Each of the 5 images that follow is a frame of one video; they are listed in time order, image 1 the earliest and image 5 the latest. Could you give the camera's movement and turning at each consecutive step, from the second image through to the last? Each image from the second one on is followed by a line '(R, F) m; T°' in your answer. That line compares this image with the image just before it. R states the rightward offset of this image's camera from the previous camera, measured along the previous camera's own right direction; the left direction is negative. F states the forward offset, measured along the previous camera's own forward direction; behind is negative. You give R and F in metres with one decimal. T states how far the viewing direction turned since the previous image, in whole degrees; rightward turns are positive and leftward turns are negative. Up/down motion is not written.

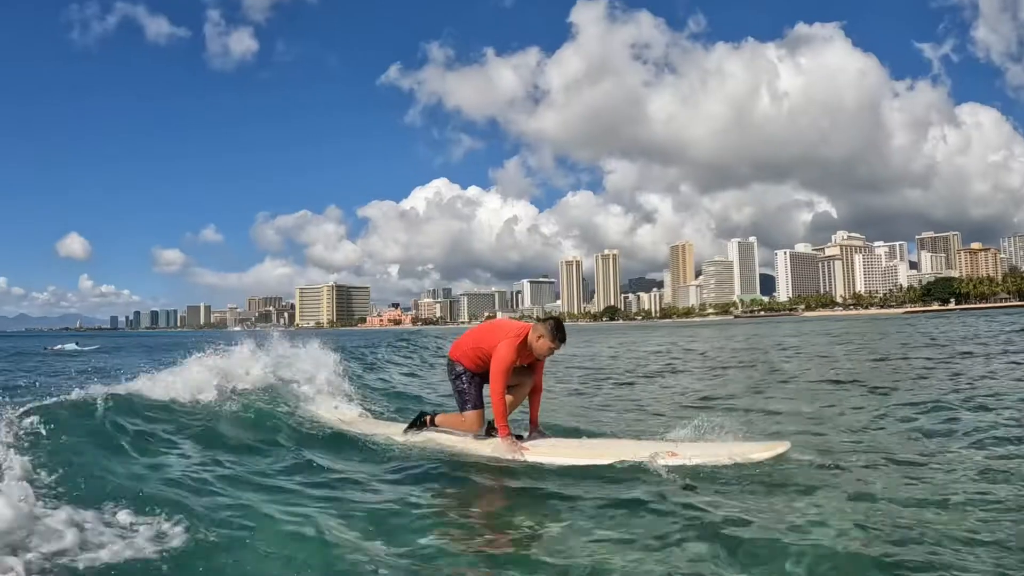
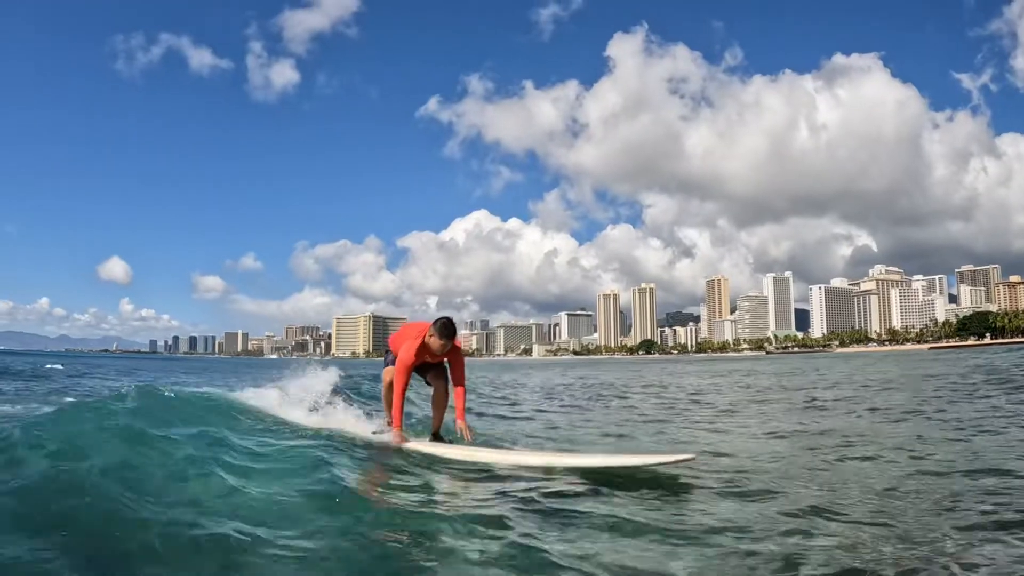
(+2.5, +1.4) m; -3°
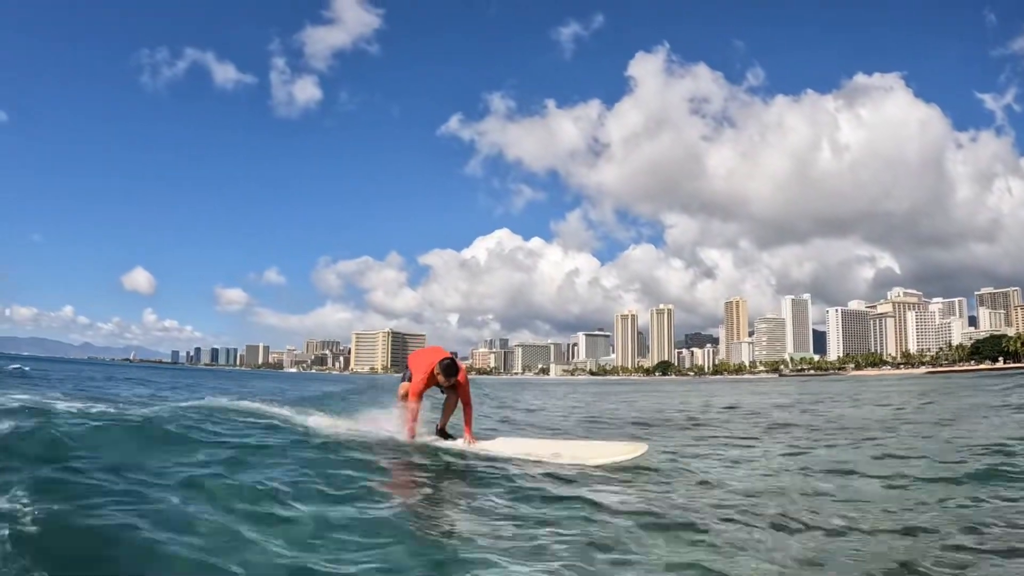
(+1.8, +0.1) m; -2°
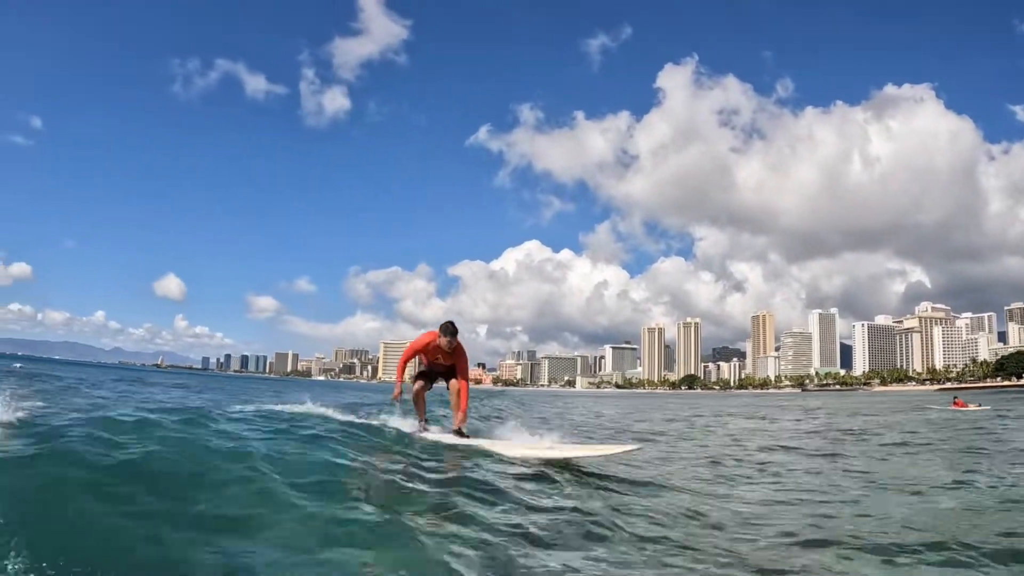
(+1.8, 0.0) m; -3°
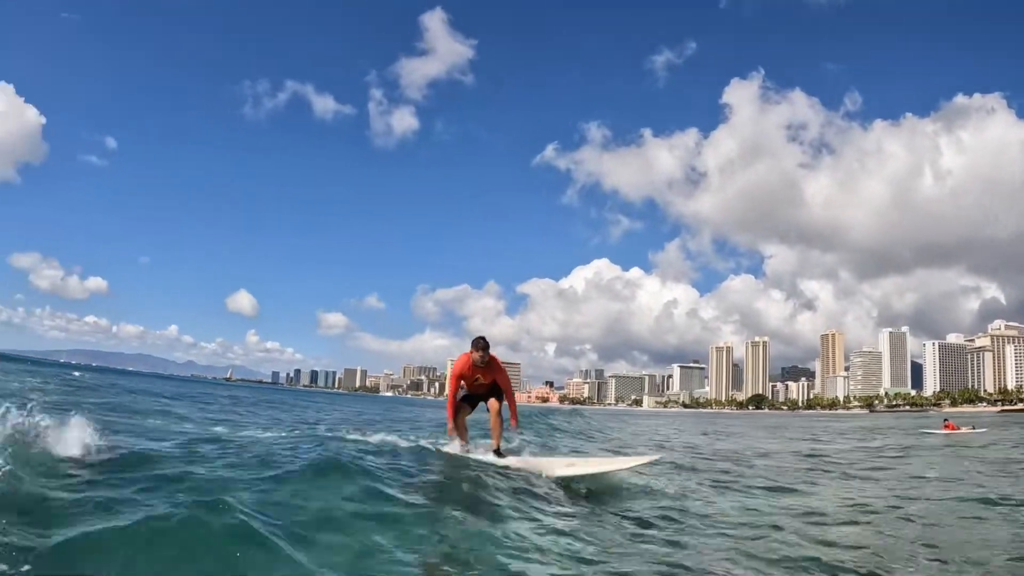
(+2.7, -1.5) m; -6°
